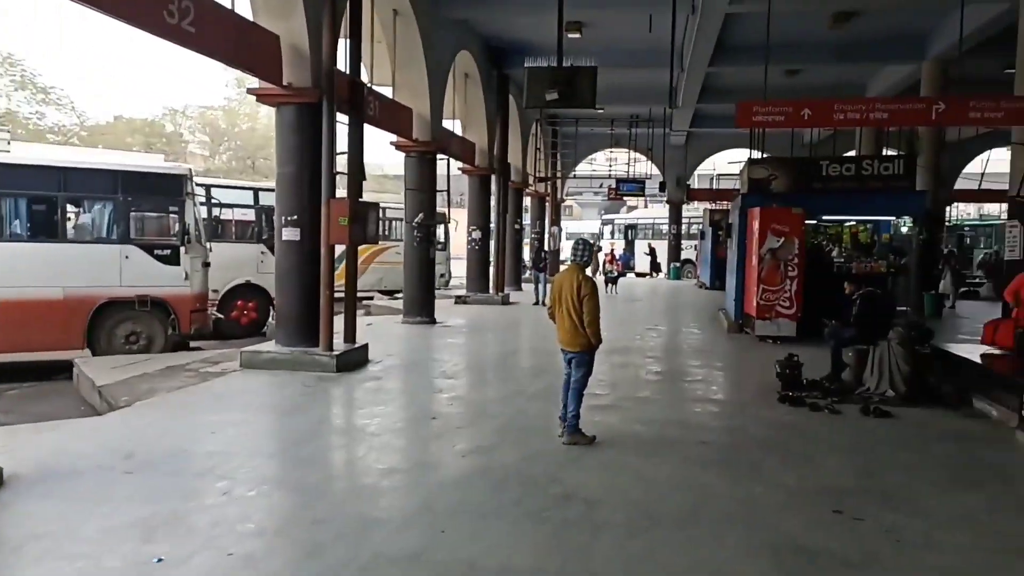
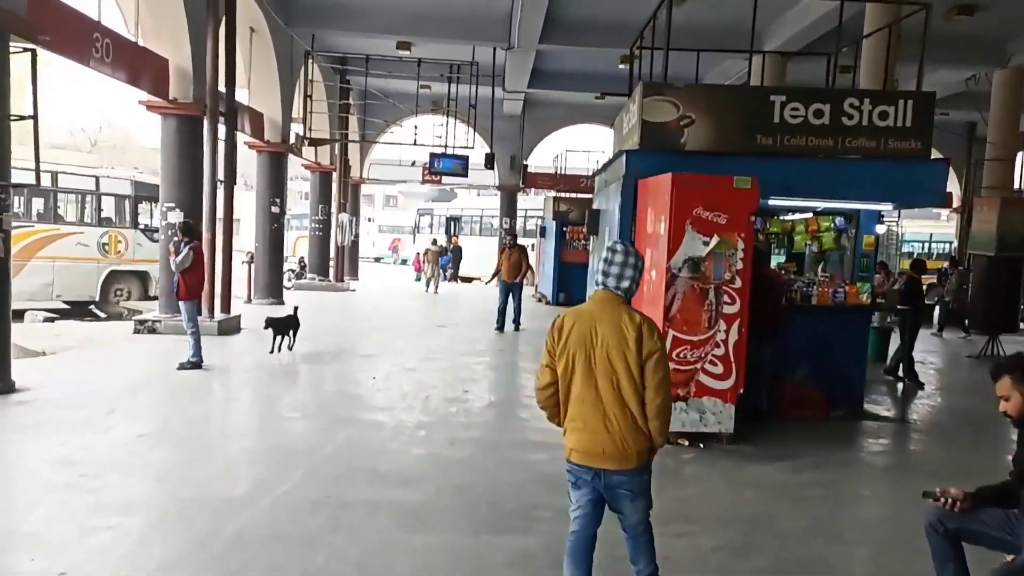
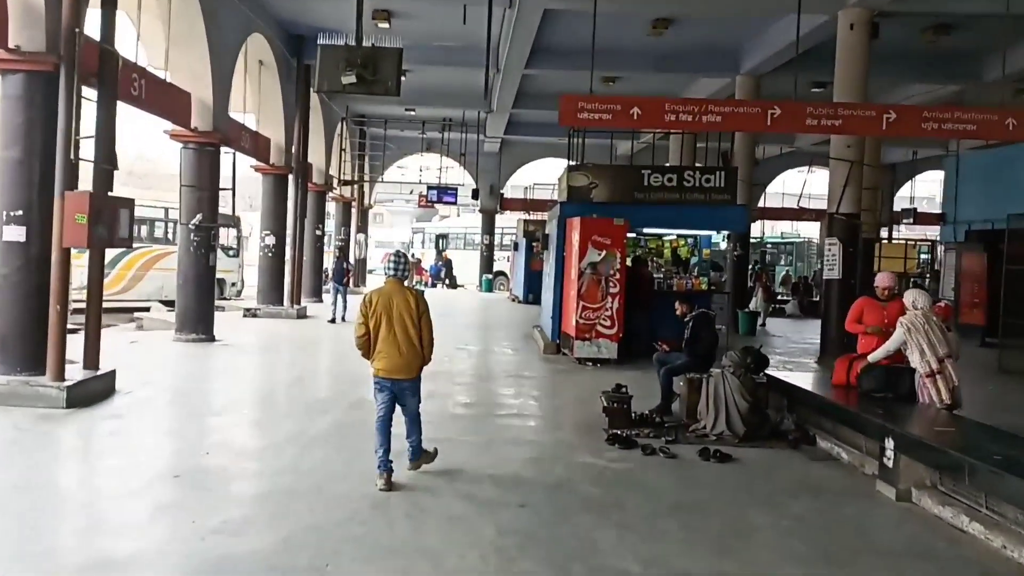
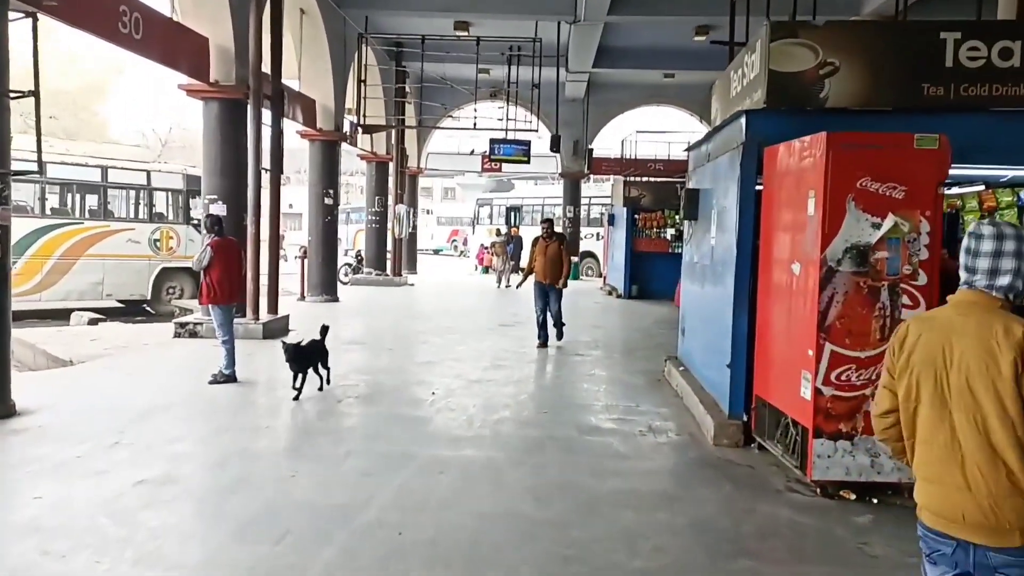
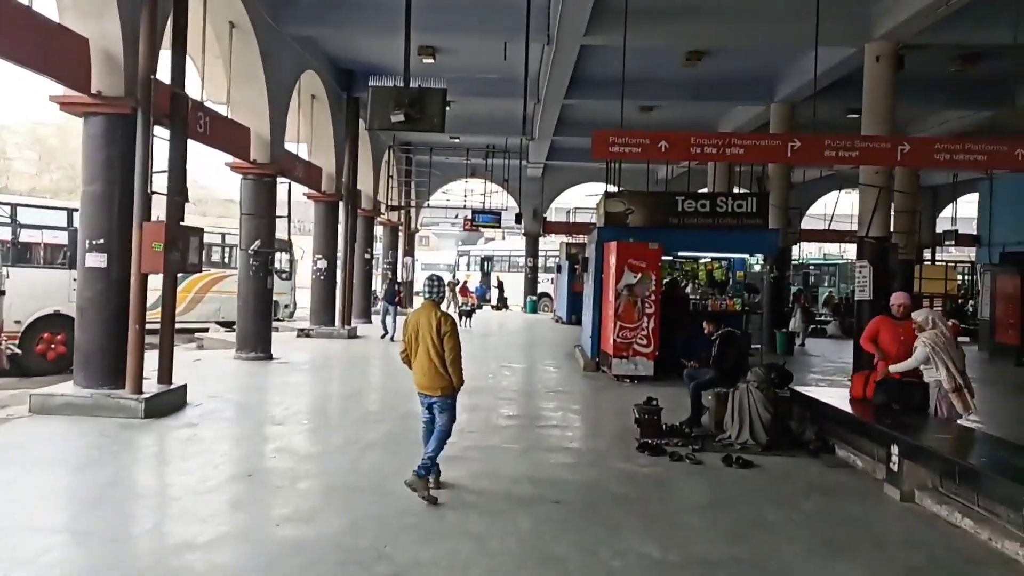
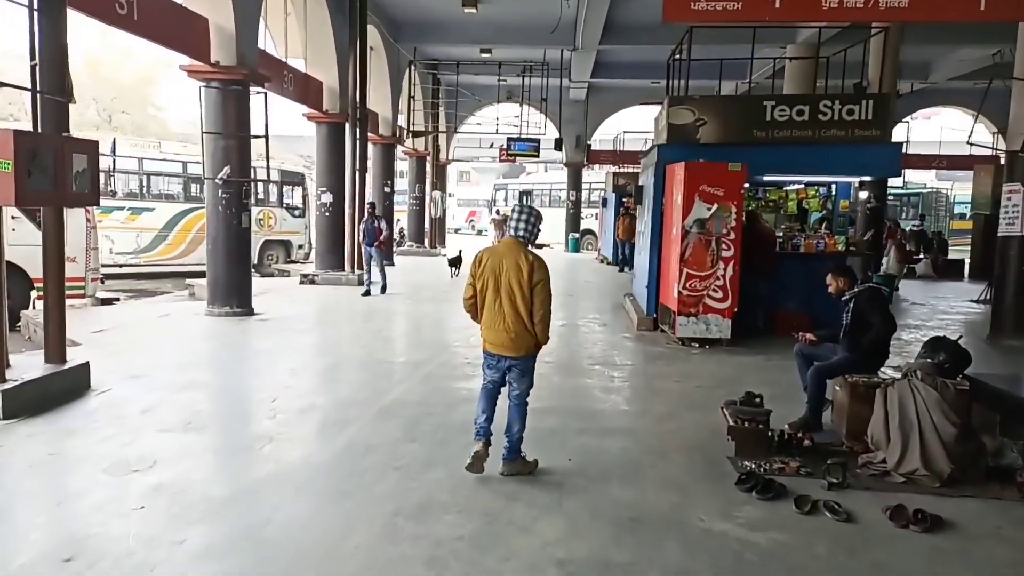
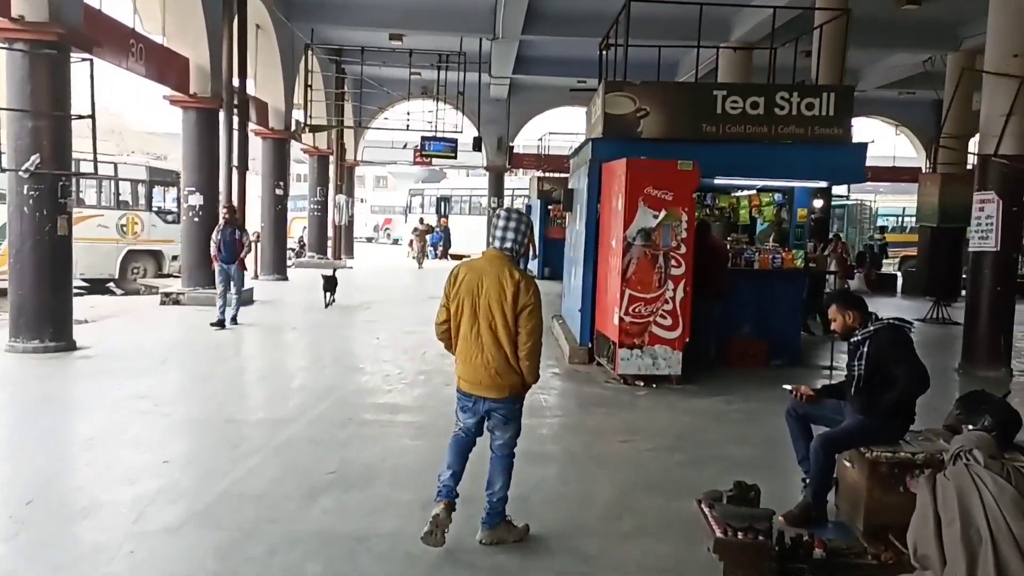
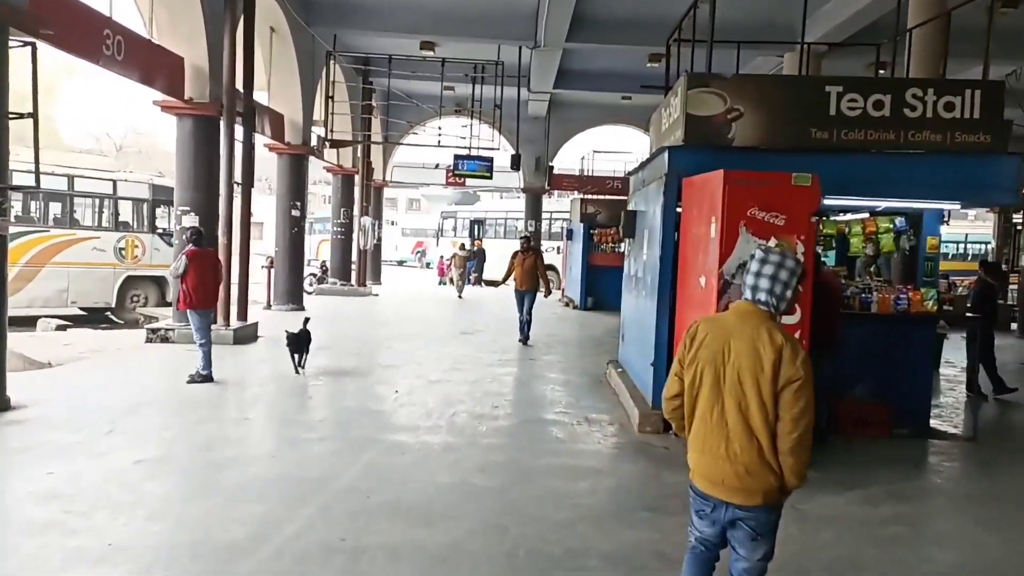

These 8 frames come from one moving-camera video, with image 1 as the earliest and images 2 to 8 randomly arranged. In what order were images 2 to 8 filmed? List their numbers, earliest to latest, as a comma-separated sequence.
5, 3, 6, 7, 2, 8, 4
